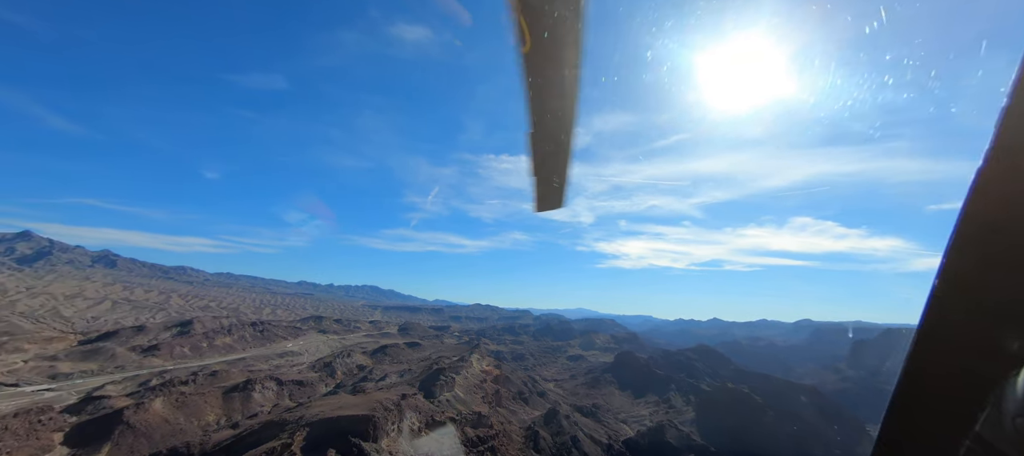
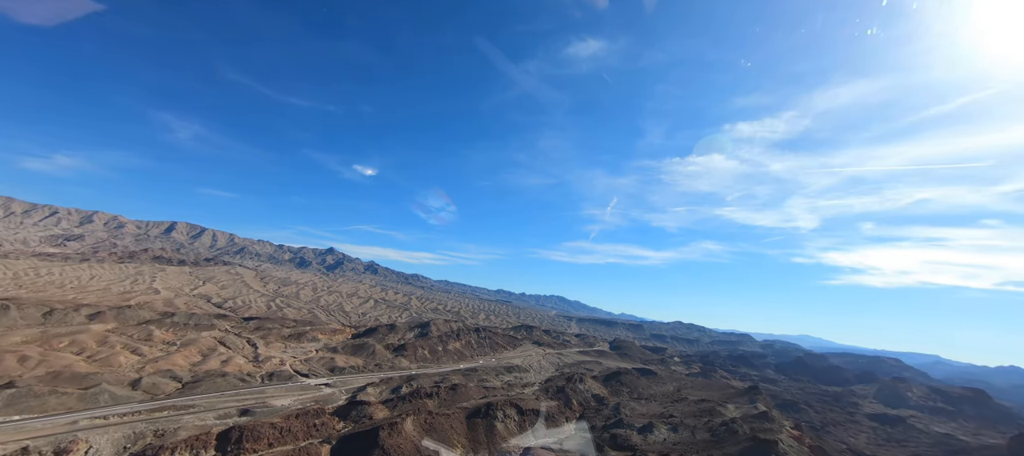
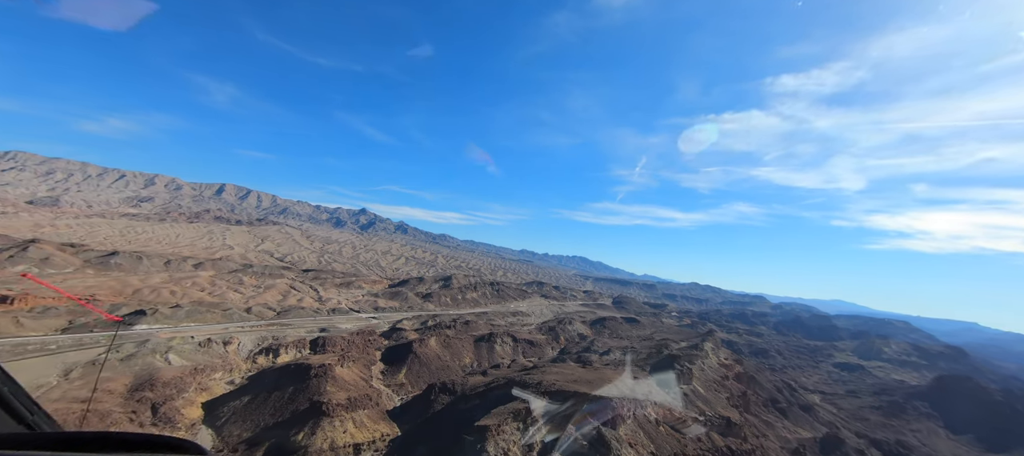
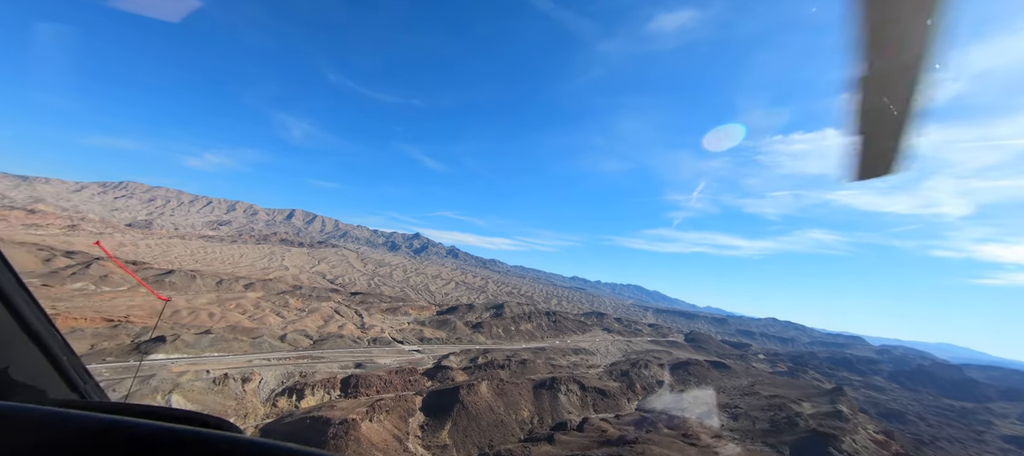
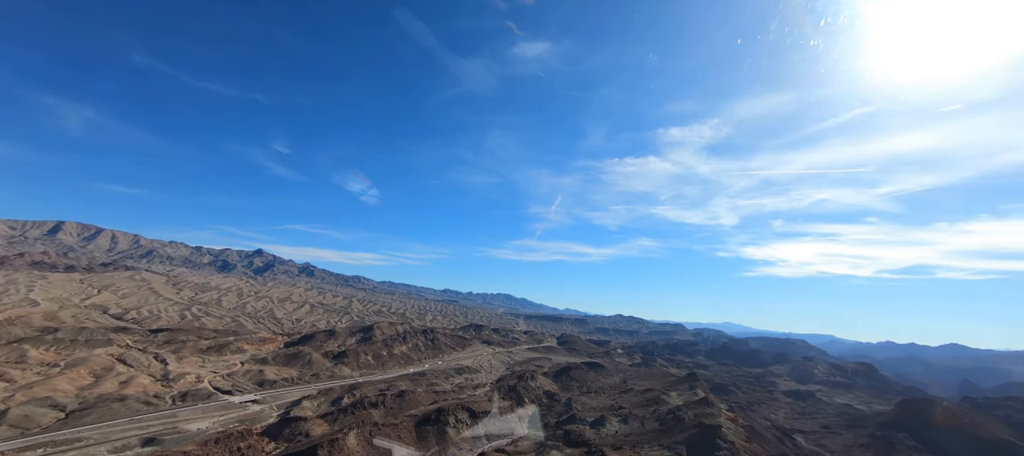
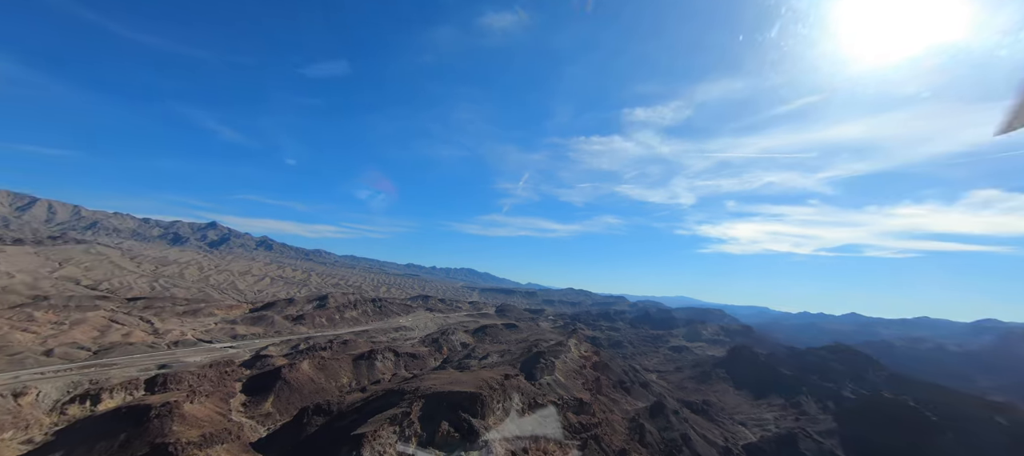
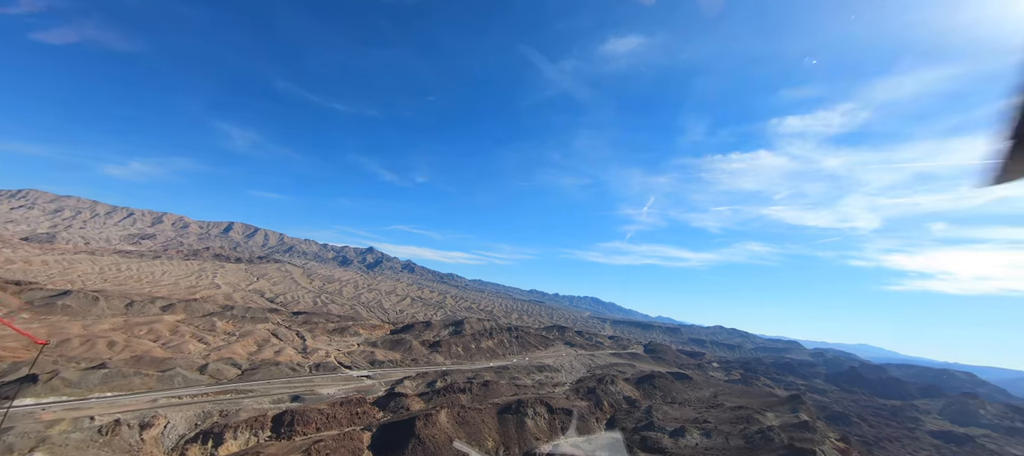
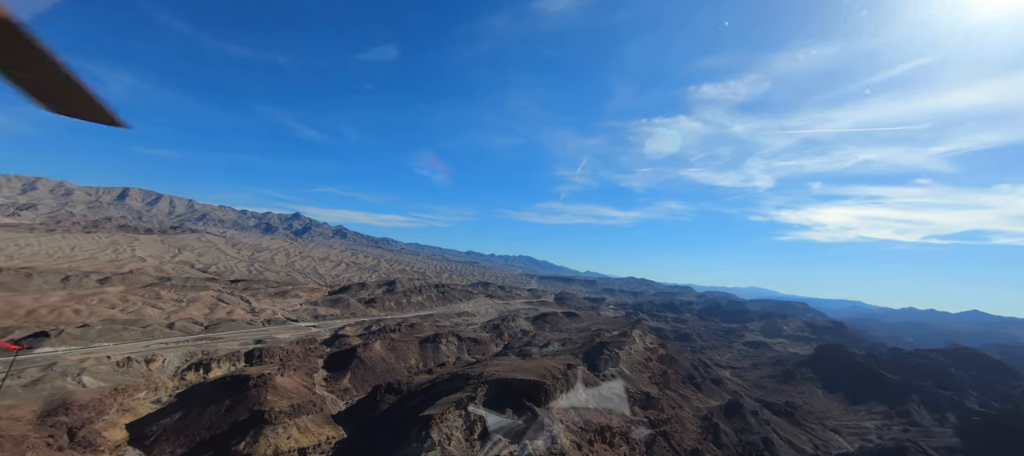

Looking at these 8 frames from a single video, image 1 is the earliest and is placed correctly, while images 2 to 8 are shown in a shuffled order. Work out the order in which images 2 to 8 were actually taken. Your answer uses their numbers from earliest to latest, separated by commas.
6, 8, 3, 4, 7, 2, 5
